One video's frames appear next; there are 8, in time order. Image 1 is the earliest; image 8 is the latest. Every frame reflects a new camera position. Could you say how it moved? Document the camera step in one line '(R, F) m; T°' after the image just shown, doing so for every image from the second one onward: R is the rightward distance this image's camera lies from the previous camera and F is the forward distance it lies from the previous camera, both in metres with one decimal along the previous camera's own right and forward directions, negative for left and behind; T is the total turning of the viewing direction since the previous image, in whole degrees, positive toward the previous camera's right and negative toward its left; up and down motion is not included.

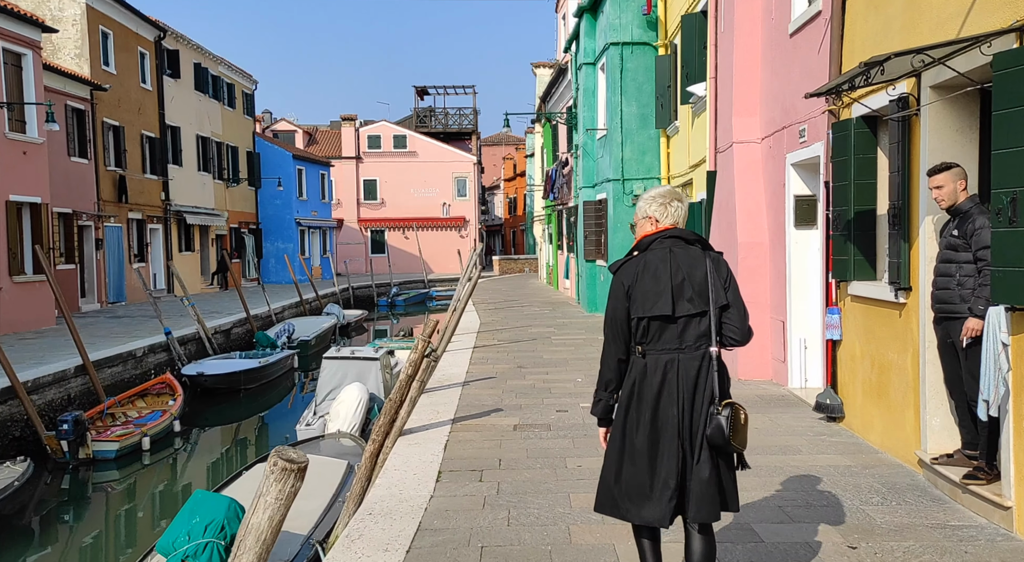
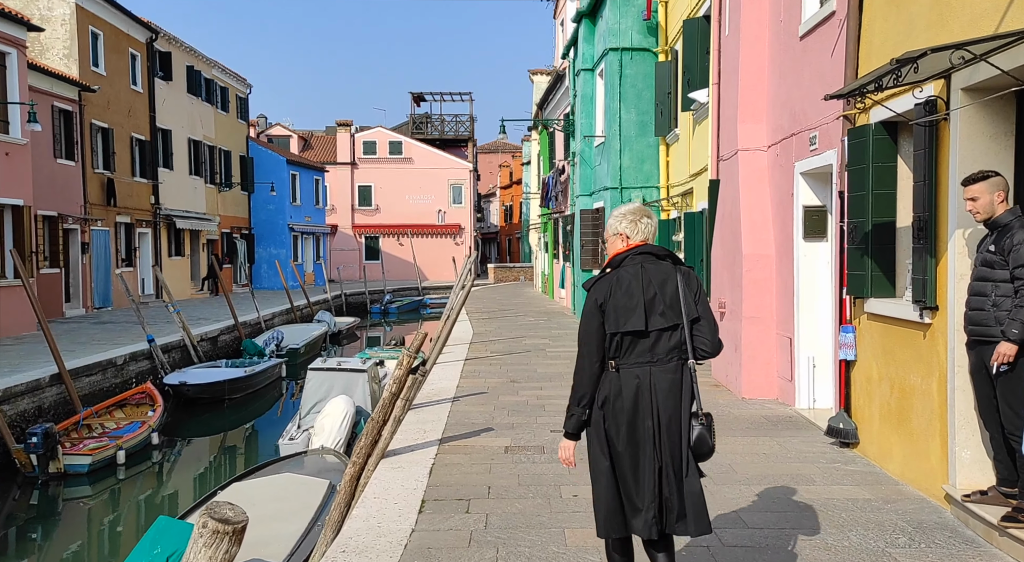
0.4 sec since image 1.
(0.0, +0.5) m; 0°
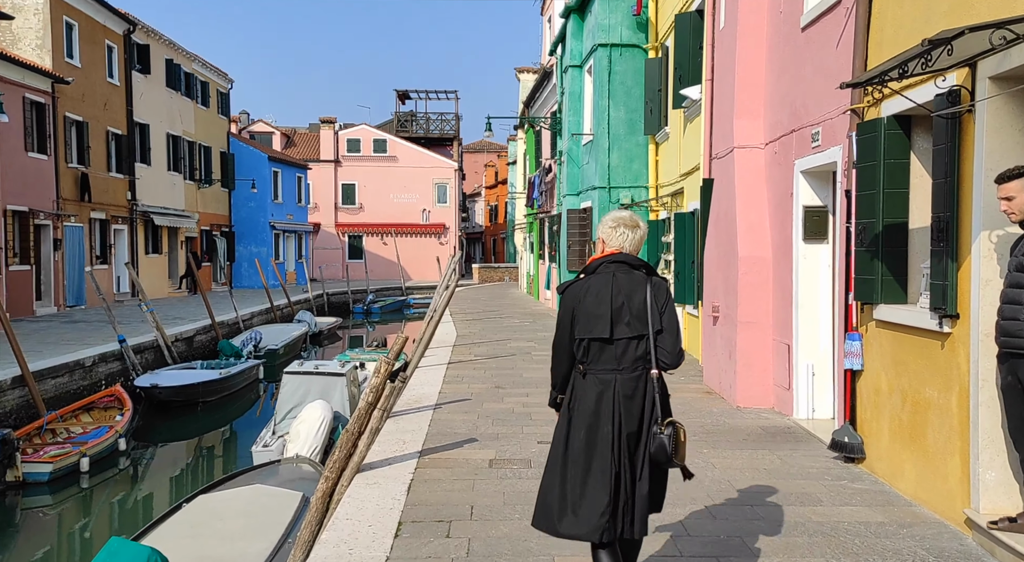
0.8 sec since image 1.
(0.0, +0.5) m; +1°
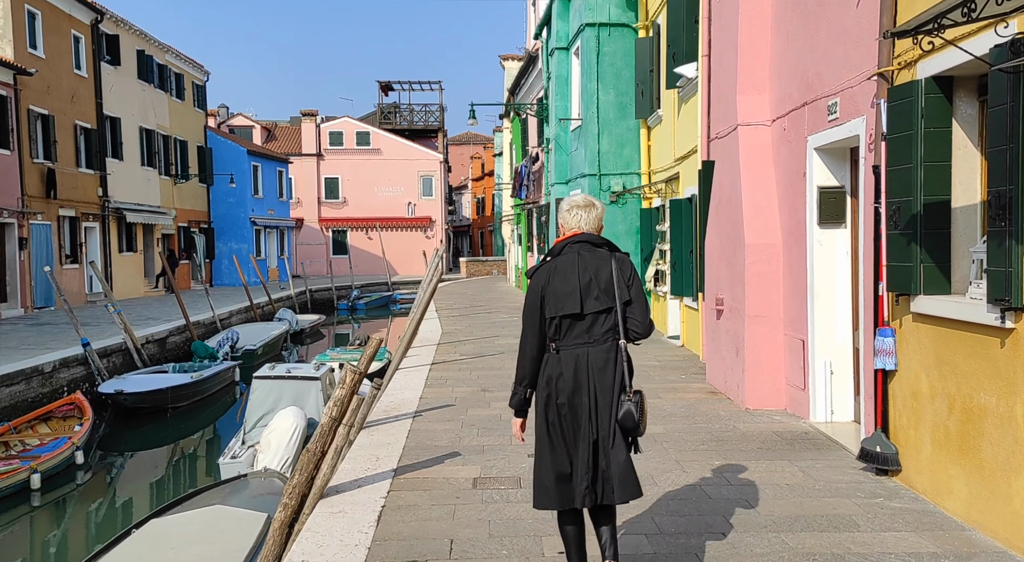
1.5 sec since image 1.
(0.0, +0.8) m; +1°
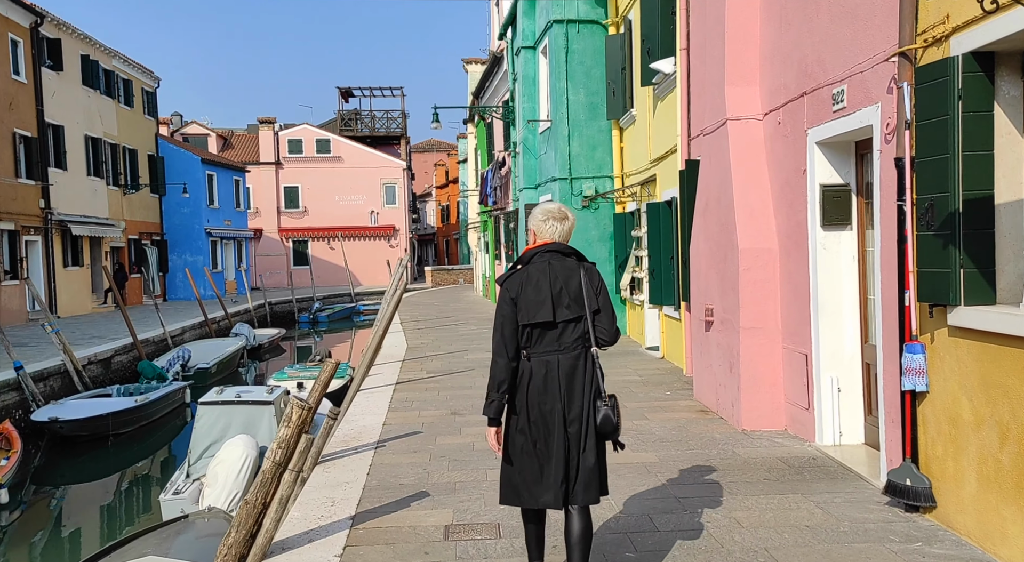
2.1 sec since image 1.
(0.0, +0.8) m; +2°
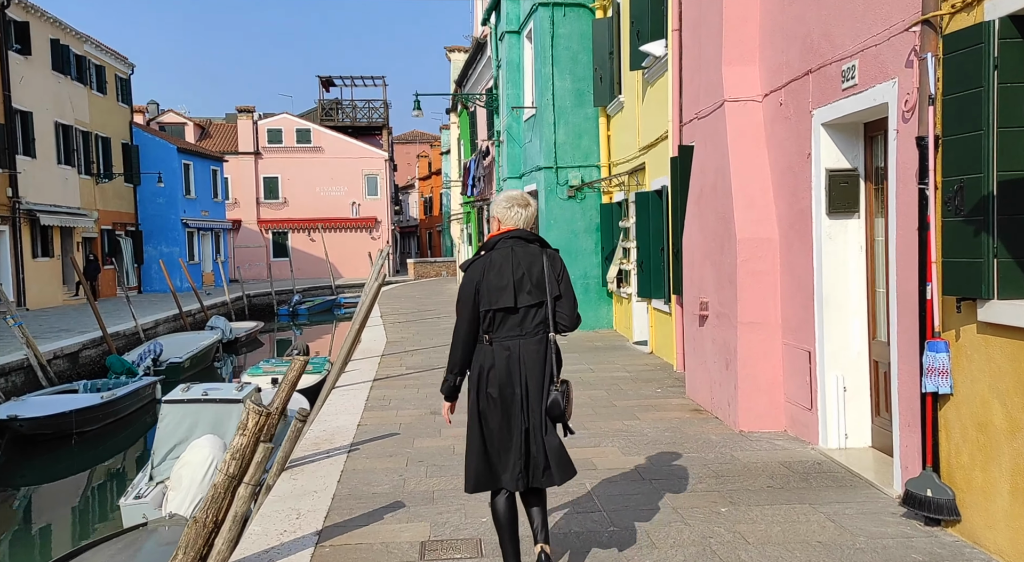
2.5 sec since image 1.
(0.0, +0.5) m; +1°
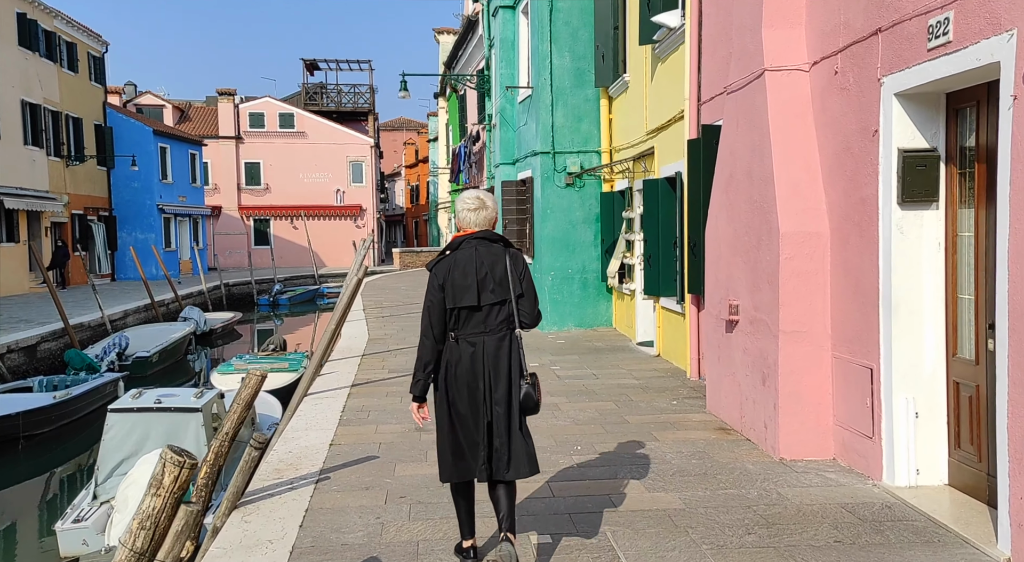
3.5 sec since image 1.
(-0.1, +1.1) m; +1°
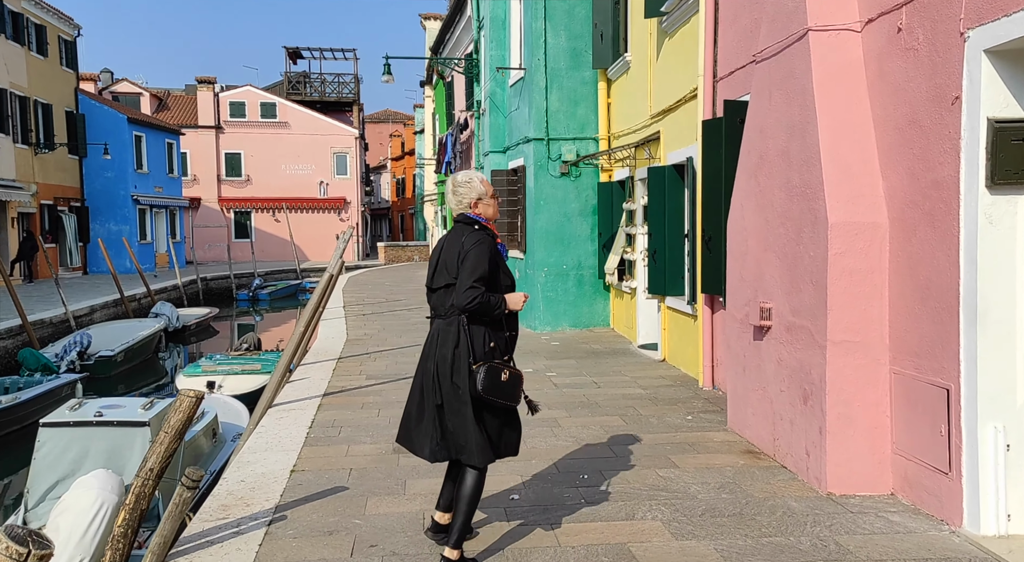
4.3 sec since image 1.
(-0.1, +1.0) m; +1°
